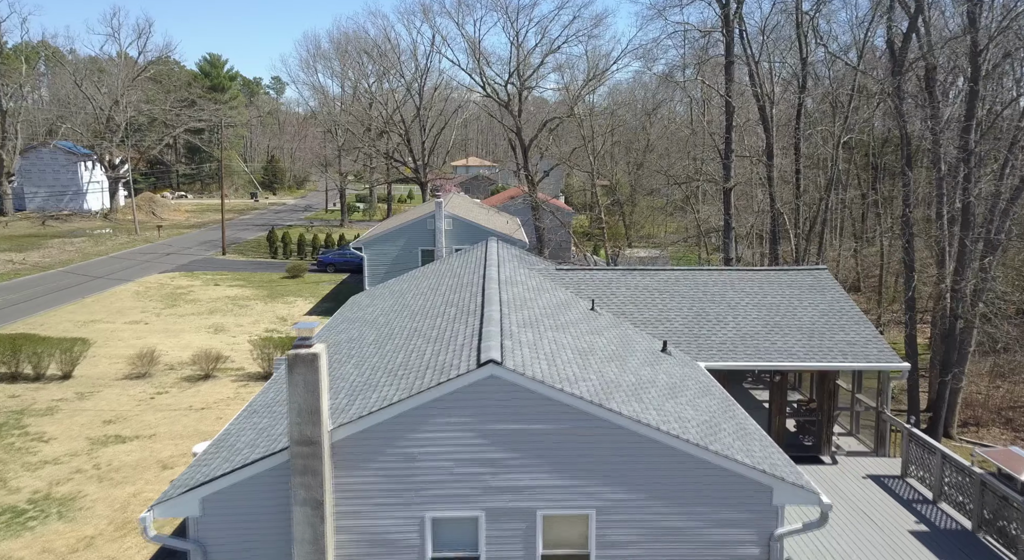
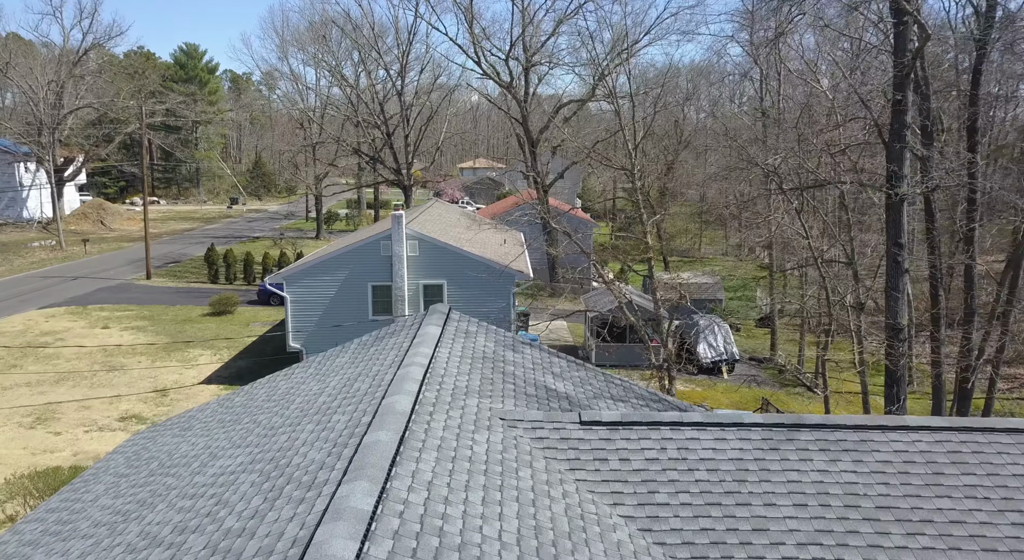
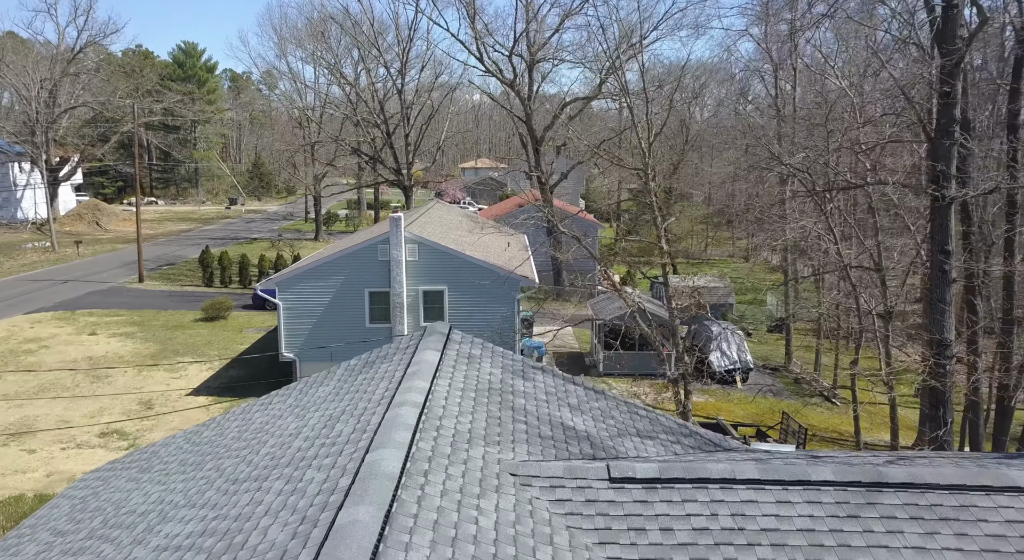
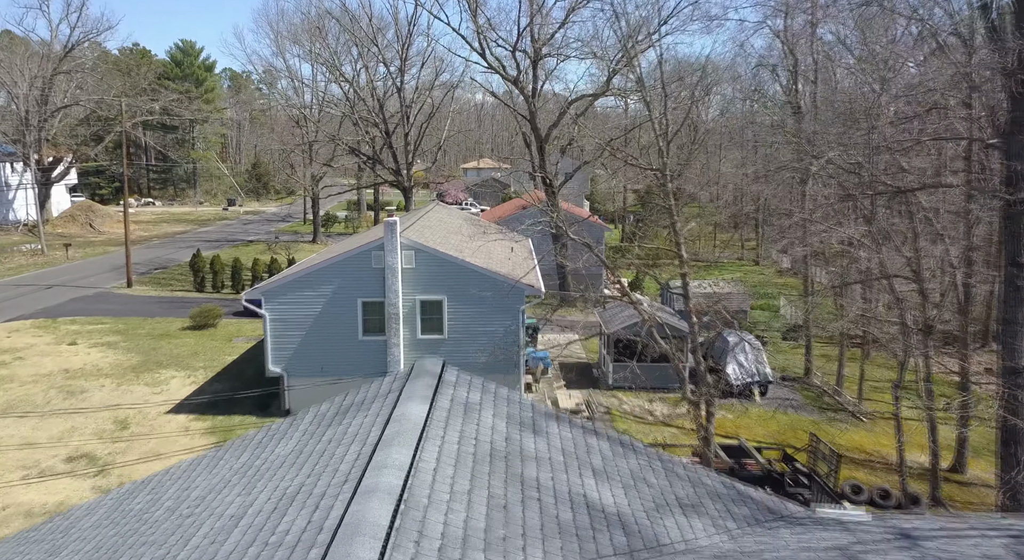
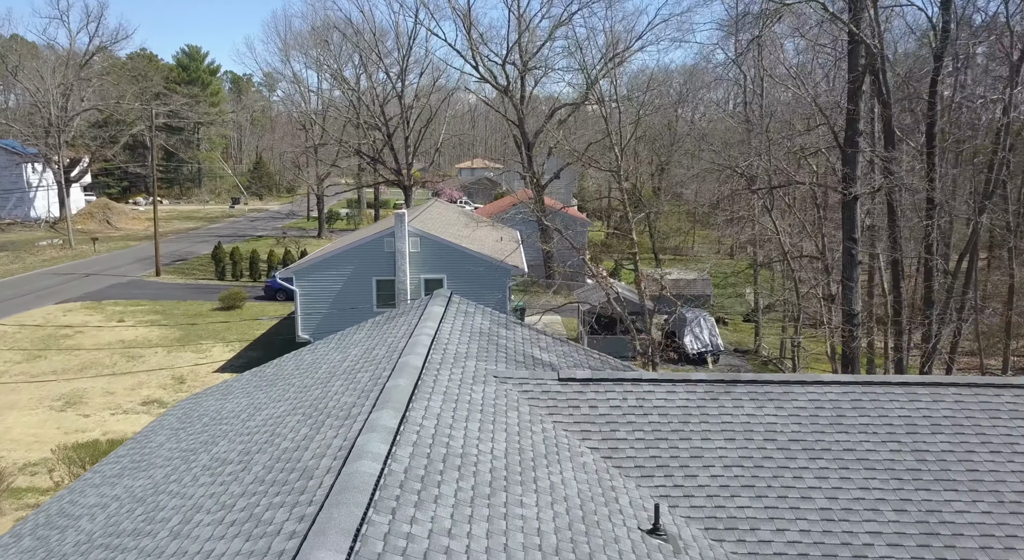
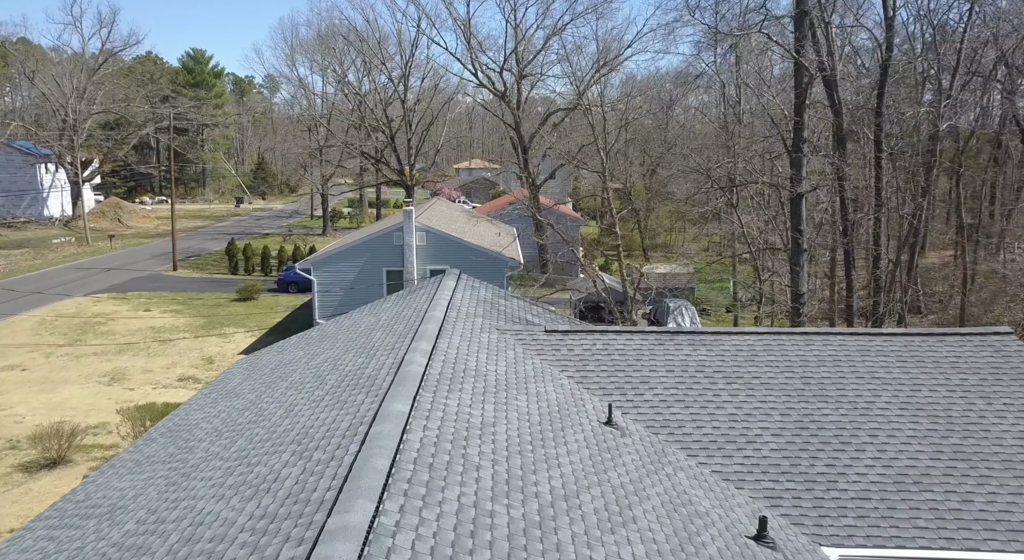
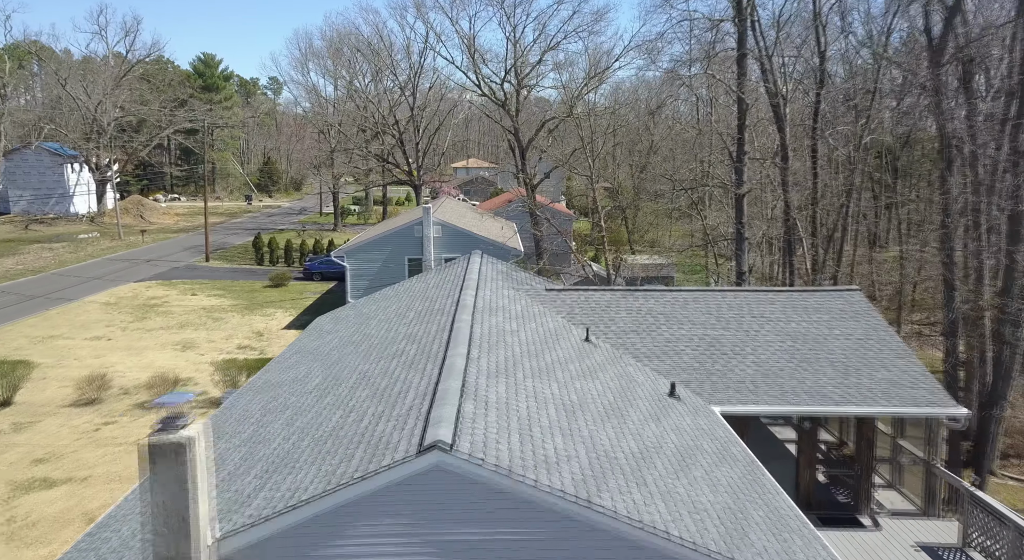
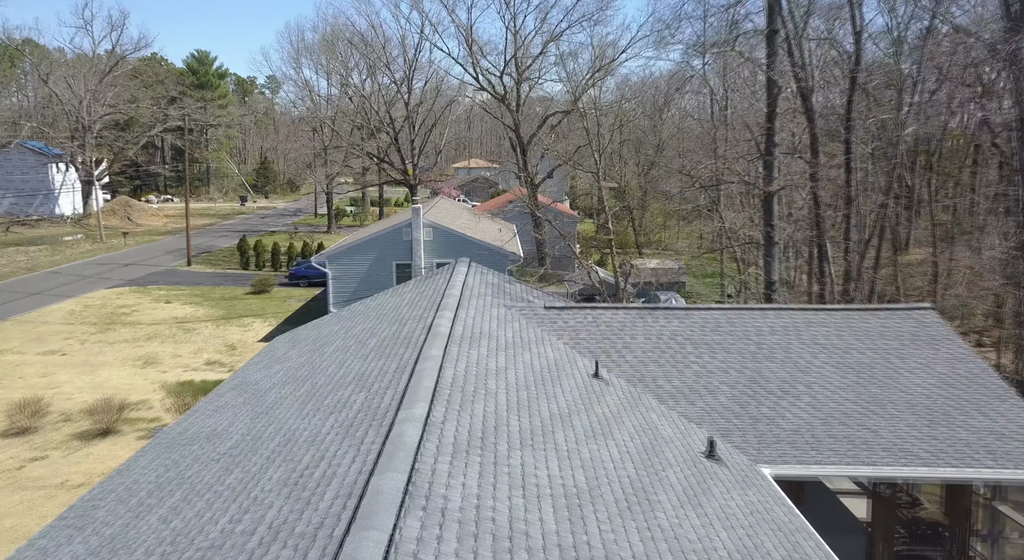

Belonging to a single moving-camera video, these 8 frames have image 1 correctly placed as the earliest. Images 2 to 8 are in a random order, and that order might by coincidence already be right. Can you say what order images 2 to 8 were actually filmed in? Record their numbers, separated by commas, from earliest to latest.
7, 8, 6, 5, 2, 3, 4
